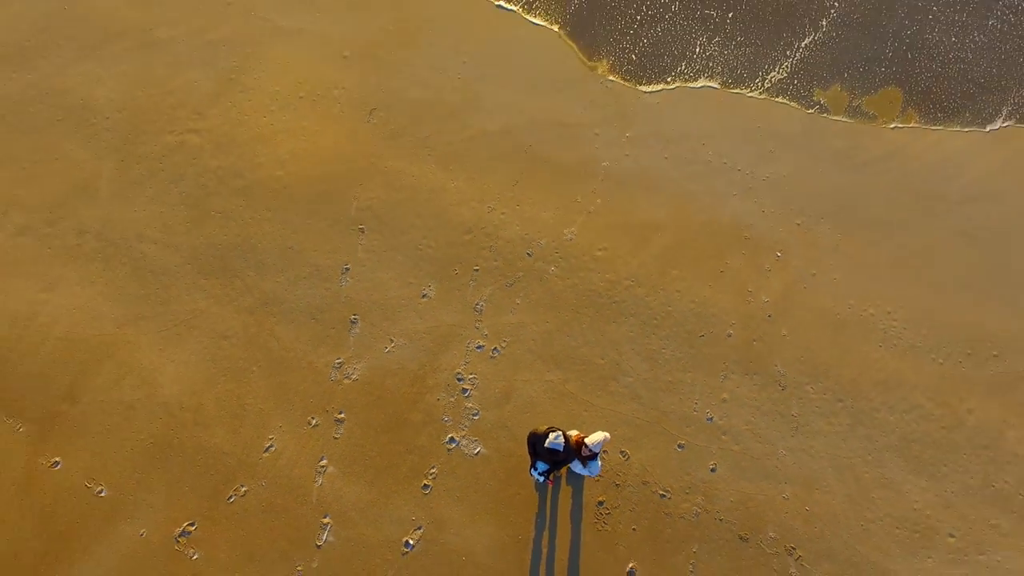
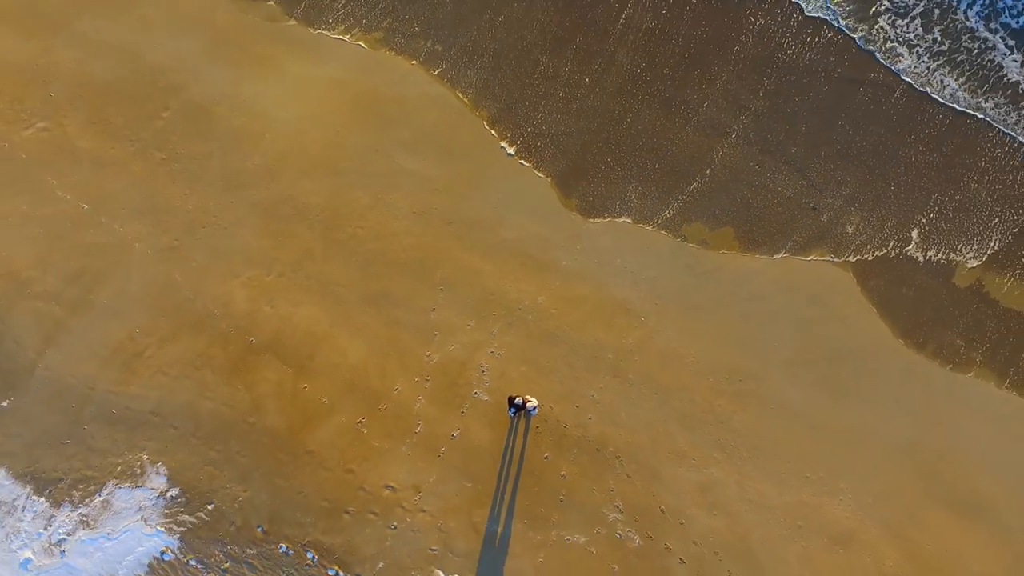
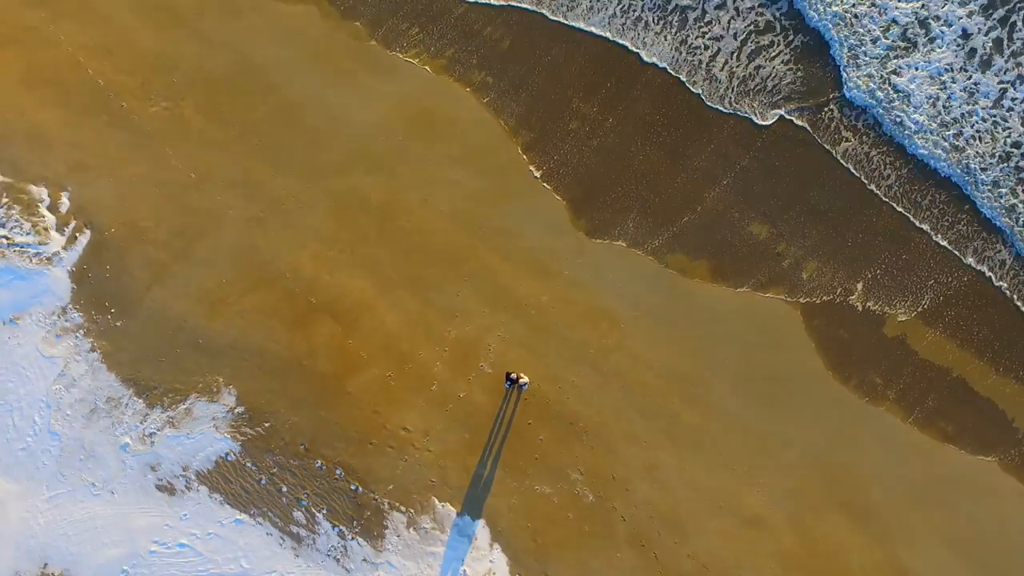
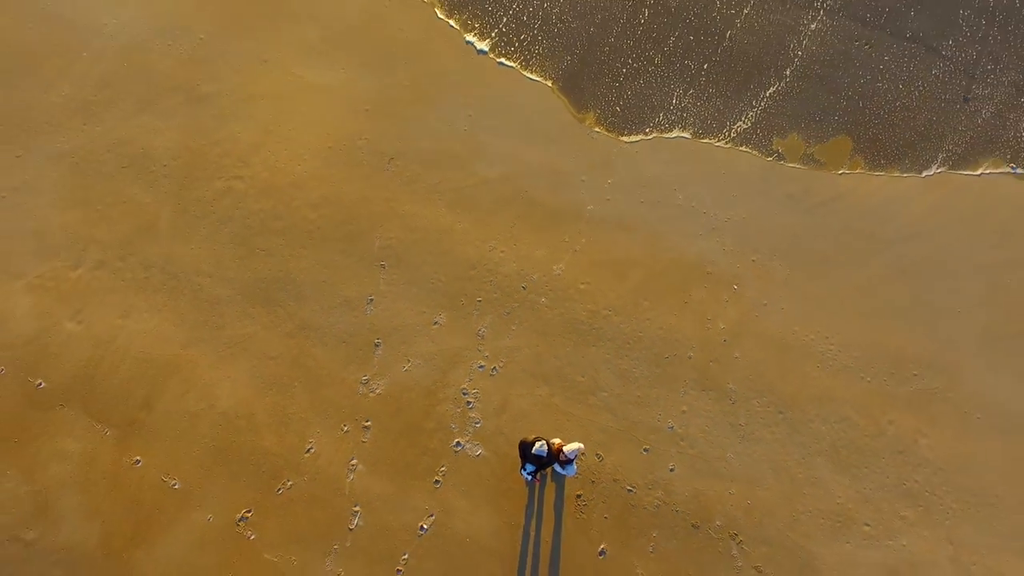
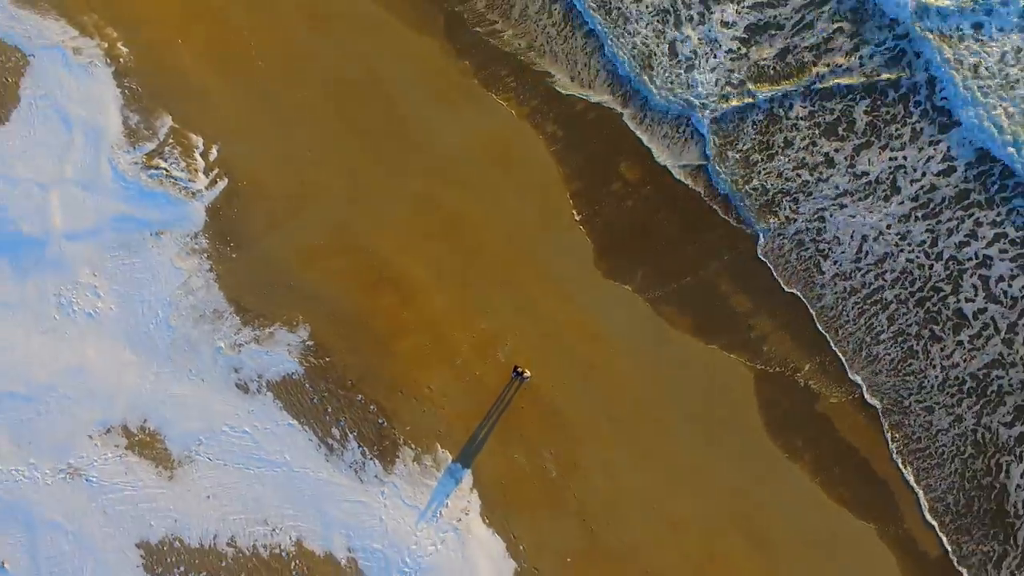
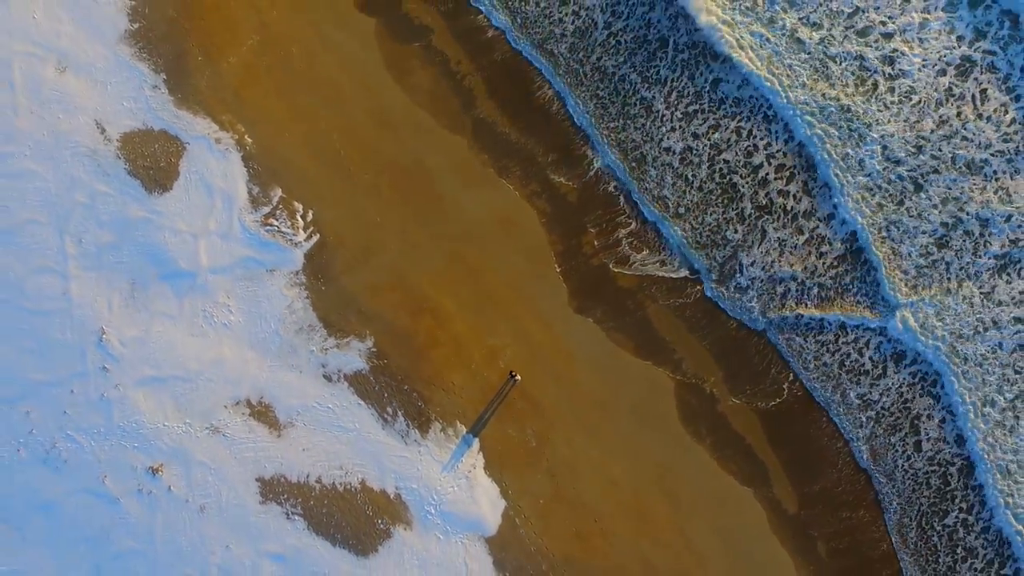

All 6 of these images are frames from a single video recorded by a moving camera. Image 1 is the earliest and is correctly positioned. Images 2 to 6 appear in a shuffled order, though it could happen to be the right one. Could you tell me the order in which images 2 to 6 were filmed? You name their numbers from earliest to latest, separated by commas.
4, 2, 3, 5, 6
